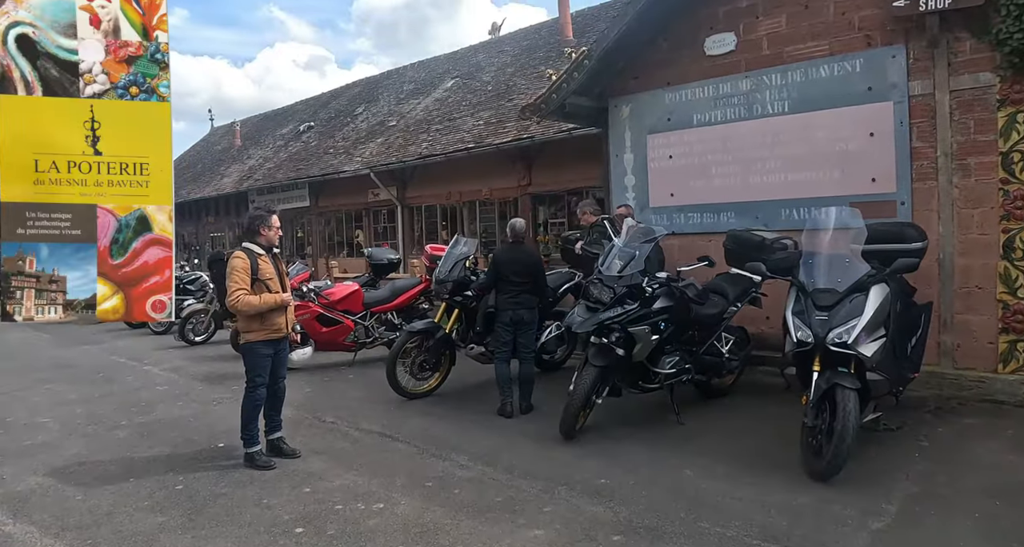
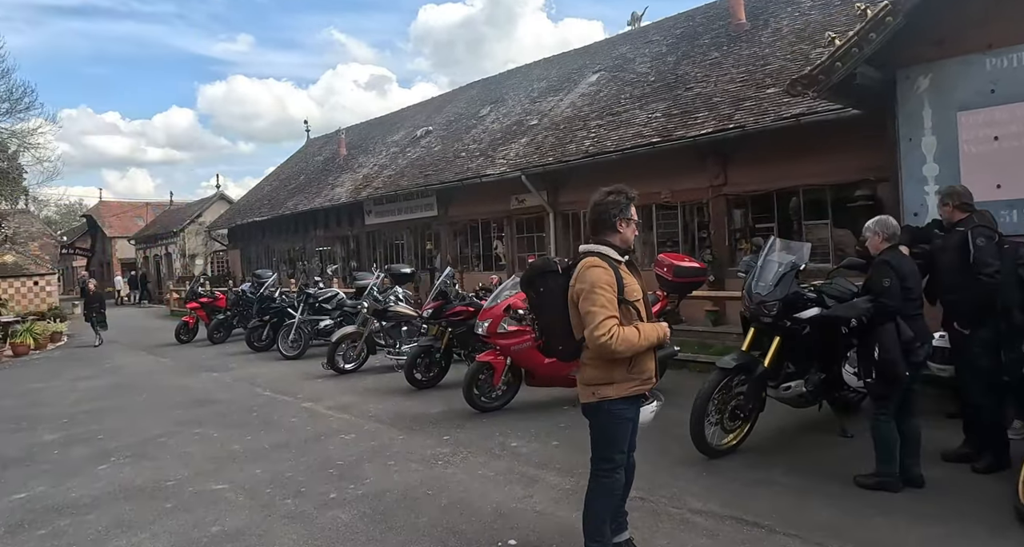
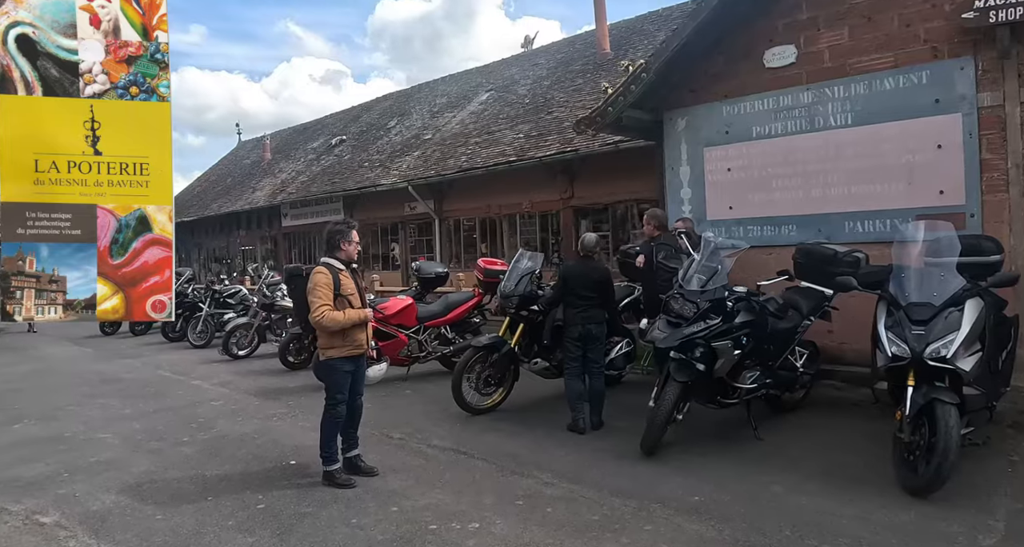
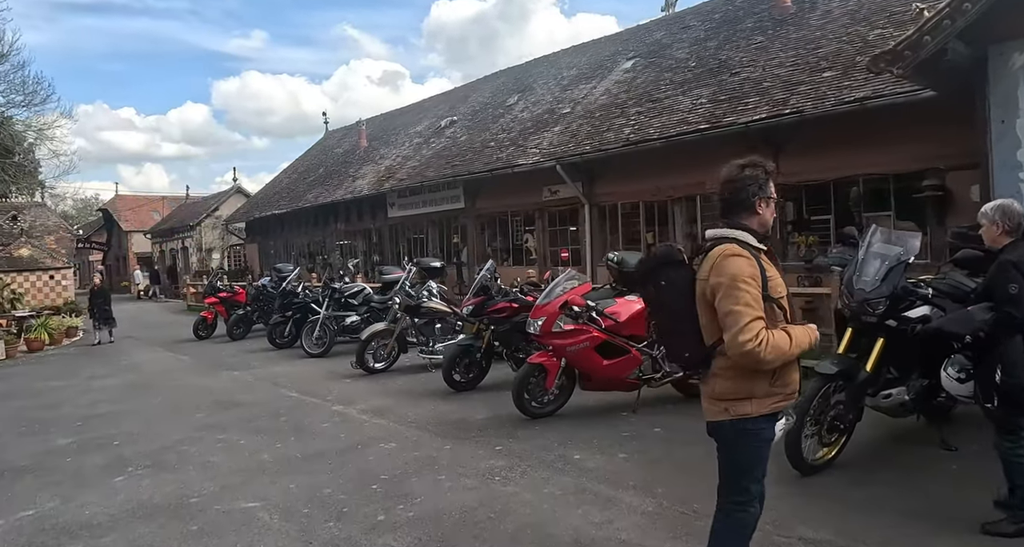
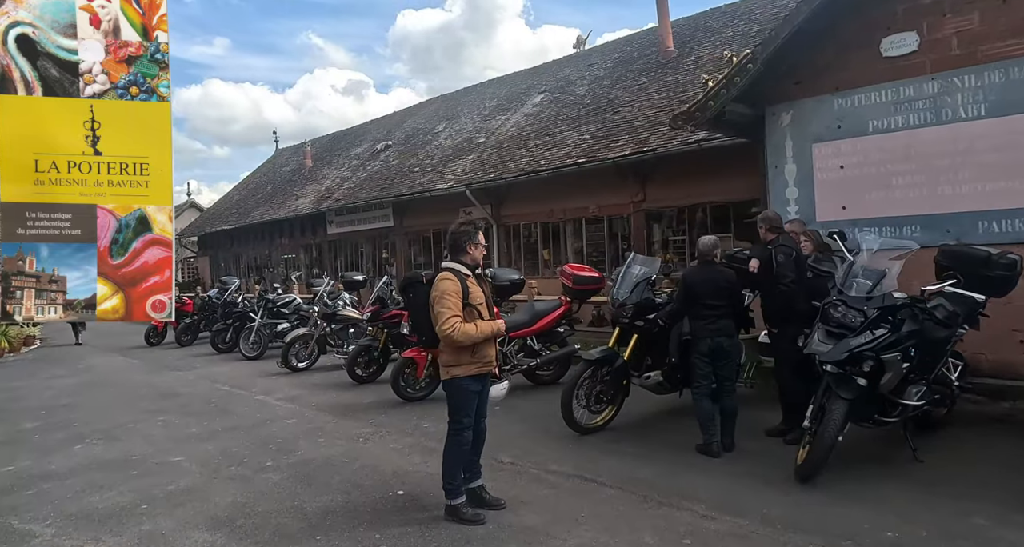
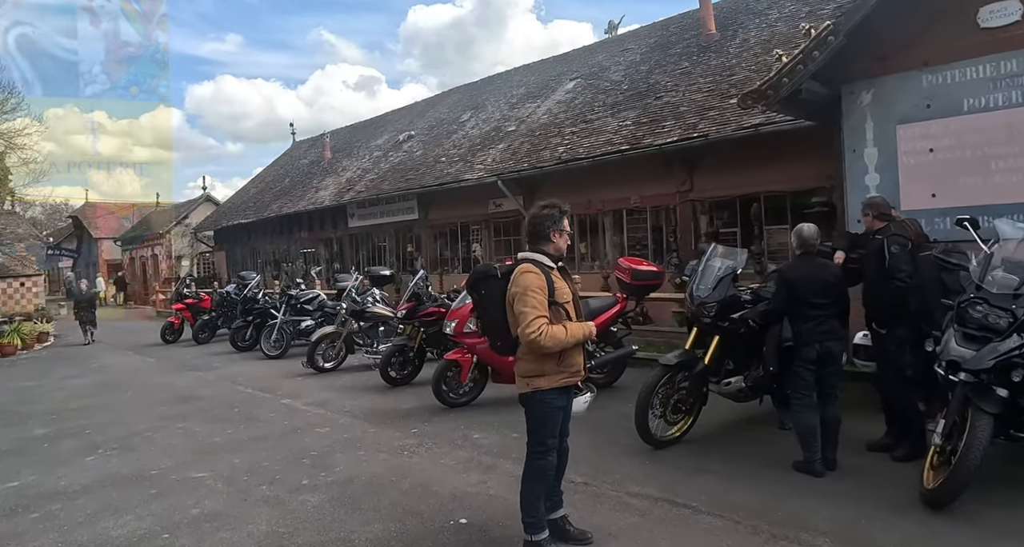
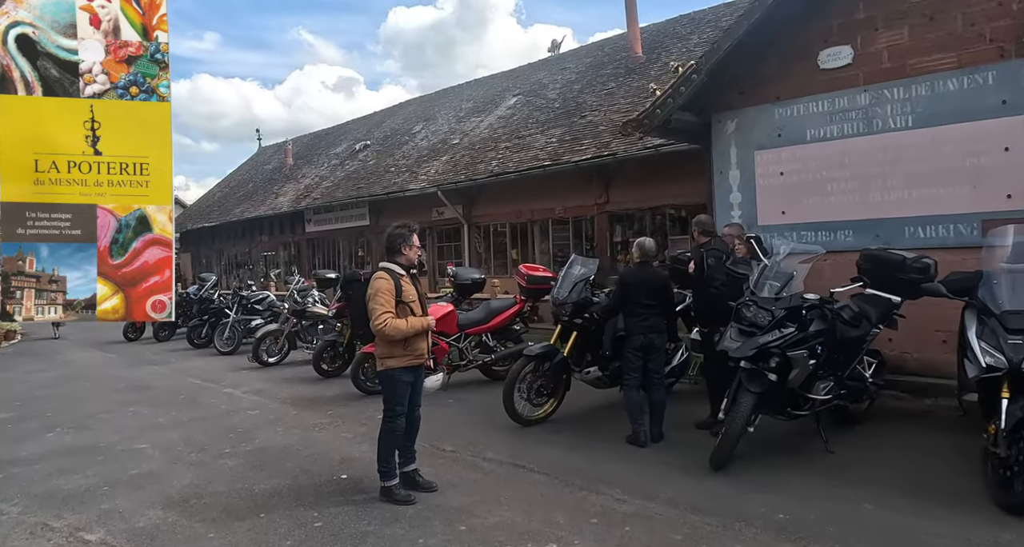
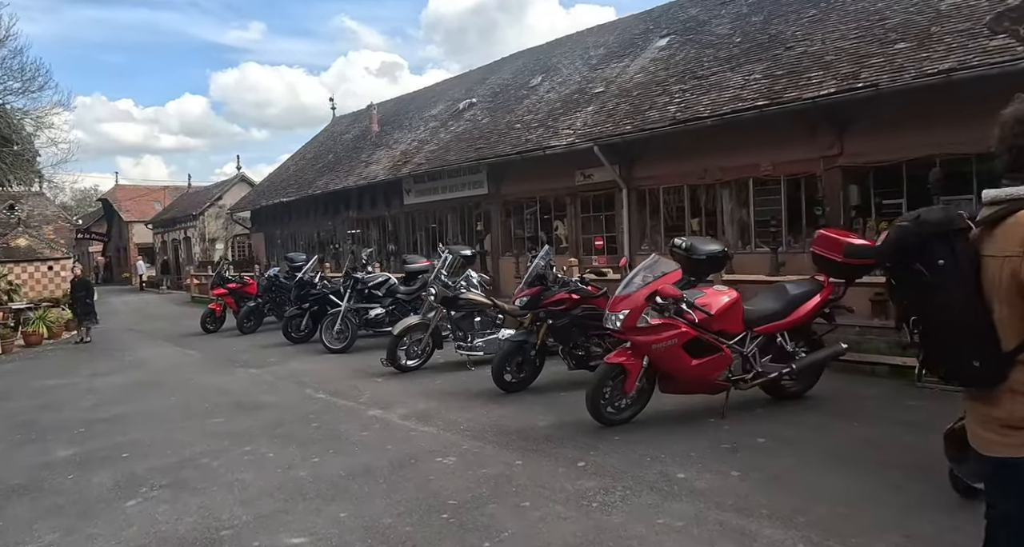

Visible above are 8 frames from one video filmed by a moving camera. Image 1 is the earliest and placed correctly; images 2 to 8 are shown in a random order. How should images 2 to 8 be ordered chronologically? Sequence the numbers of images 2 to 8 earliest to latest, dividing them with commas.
3, 7, 5, 6, 2, 4, 8
